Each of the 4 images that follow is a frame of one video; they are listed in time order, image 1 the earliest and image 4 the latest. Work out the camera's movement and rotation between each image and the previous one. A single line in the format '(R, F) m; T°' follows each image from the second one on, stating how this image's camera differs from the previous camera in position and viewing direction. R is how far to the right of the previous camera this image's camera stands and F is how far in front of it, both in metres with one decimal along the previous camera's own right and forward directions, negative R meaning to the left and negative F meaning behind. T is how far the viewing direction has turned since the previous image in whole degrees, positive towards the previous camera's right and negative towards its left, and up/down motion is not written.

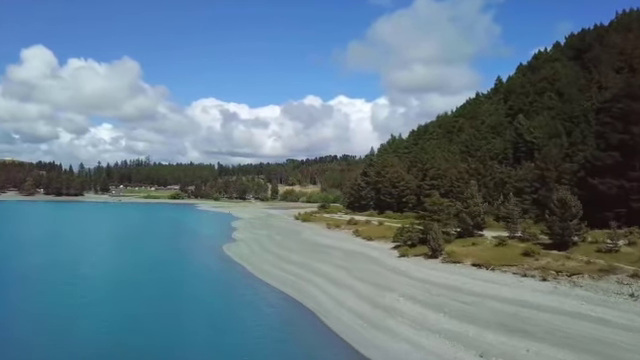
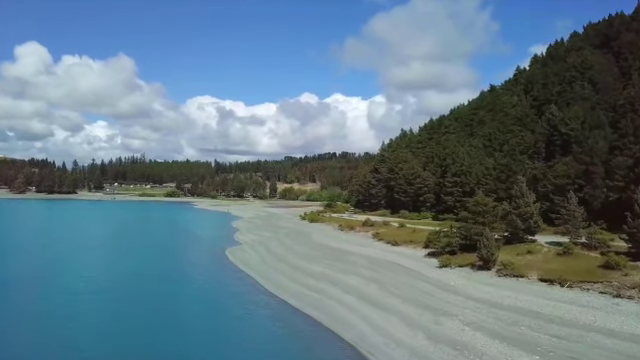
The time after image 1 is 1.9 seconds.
(-1.9, +6.9) m; 0°
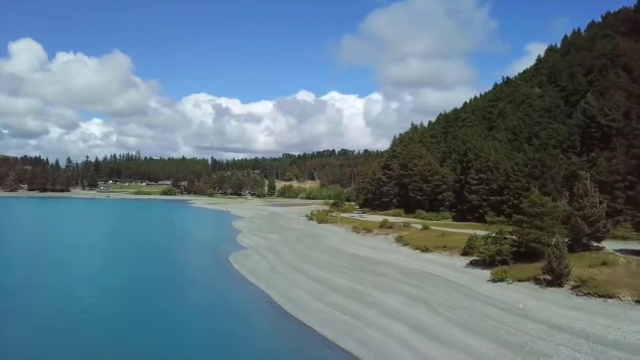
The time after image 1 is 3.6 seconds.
(-1.7, +6.4) m; 0°
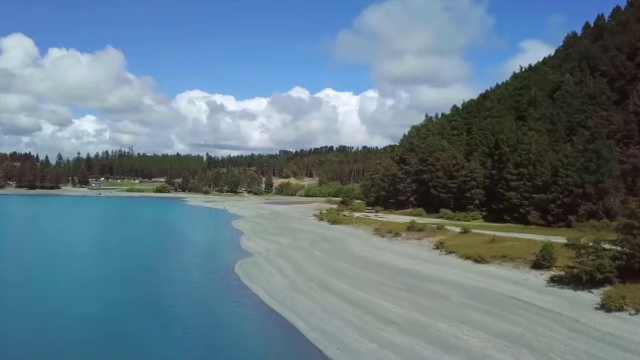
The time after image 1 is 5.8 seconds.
(-2.2, +8.2) m; +1°
